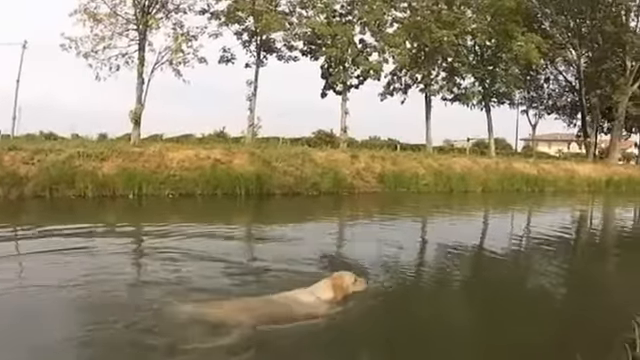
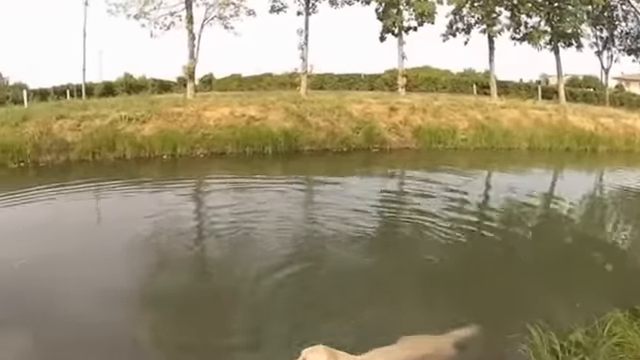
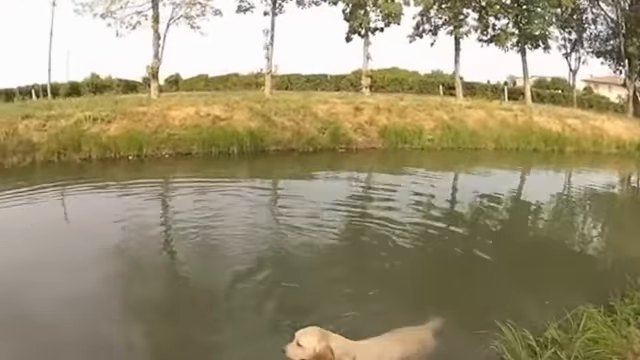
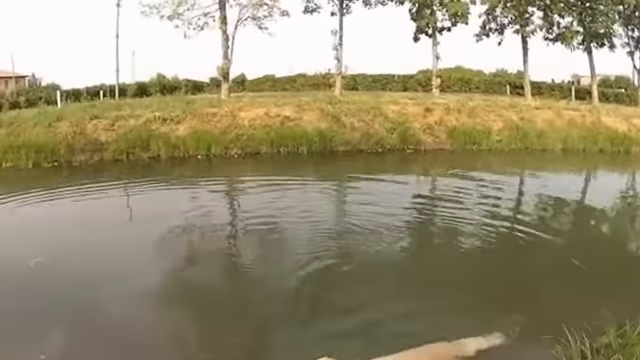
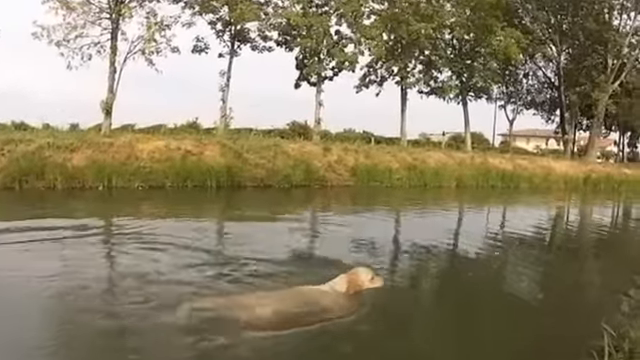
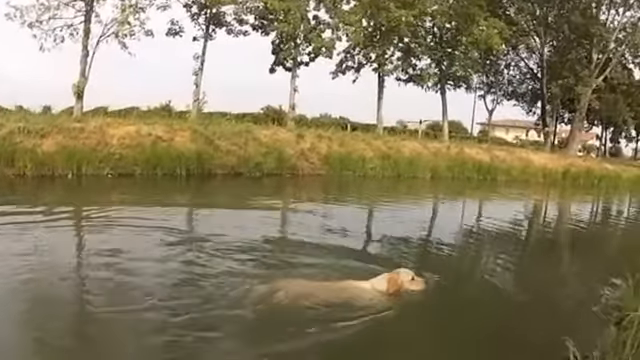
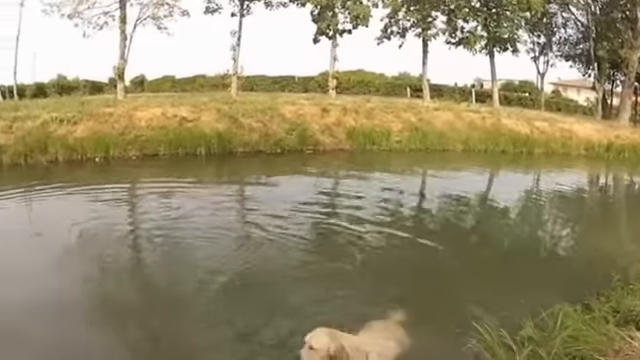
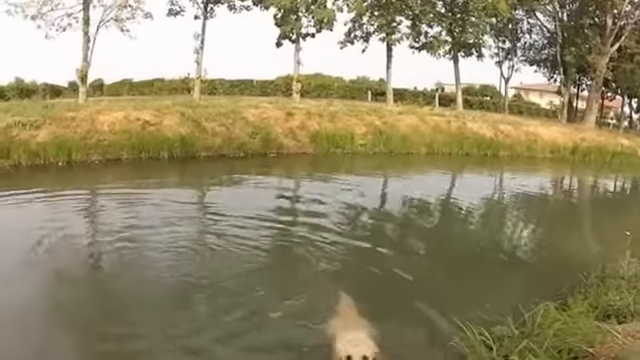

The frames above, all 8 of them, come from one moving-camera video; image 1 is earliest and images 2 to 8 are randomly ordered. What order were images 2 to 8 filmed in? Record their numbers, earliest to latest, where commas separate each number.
5, 6, 8, 7, 3, 2, 4
